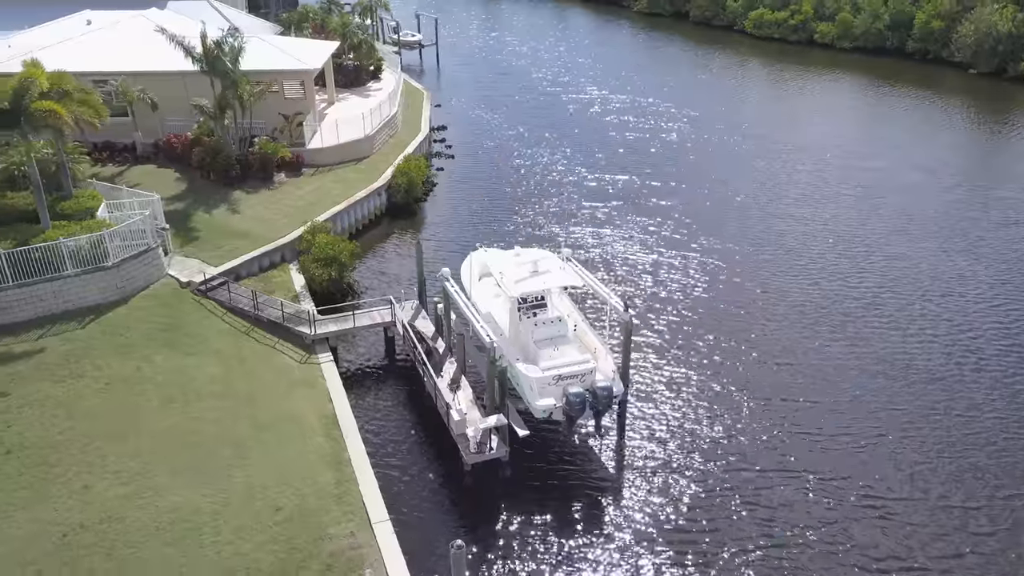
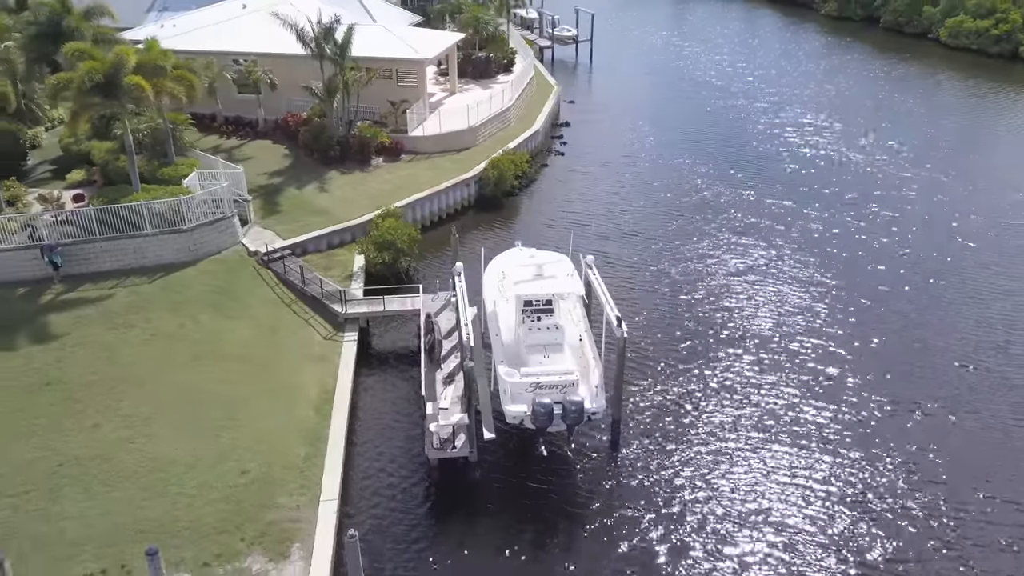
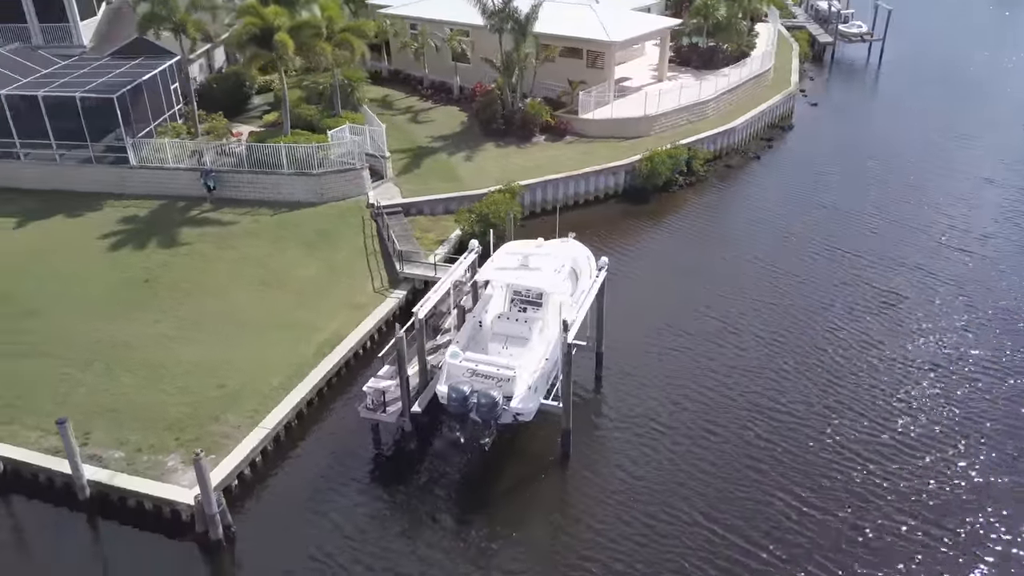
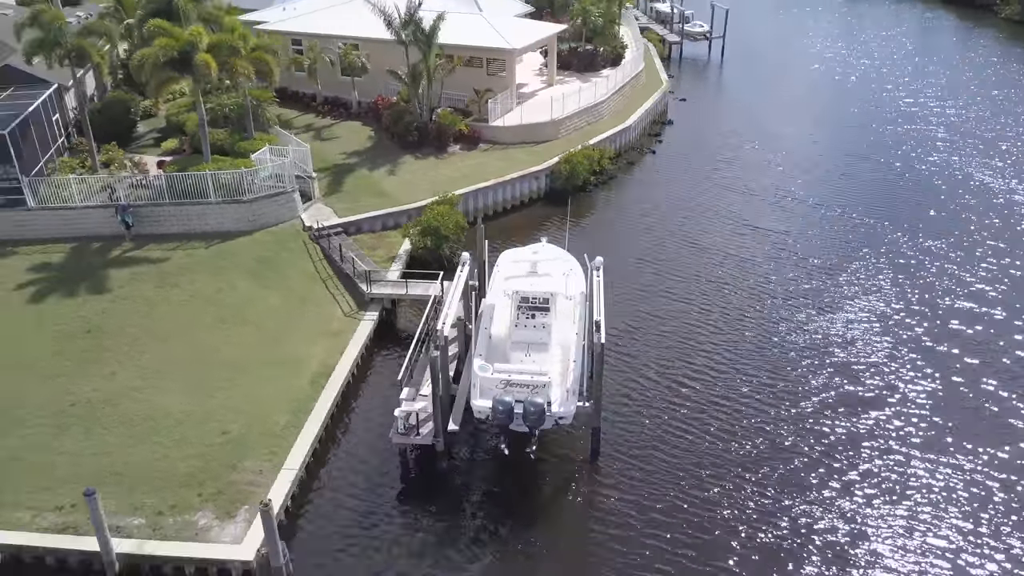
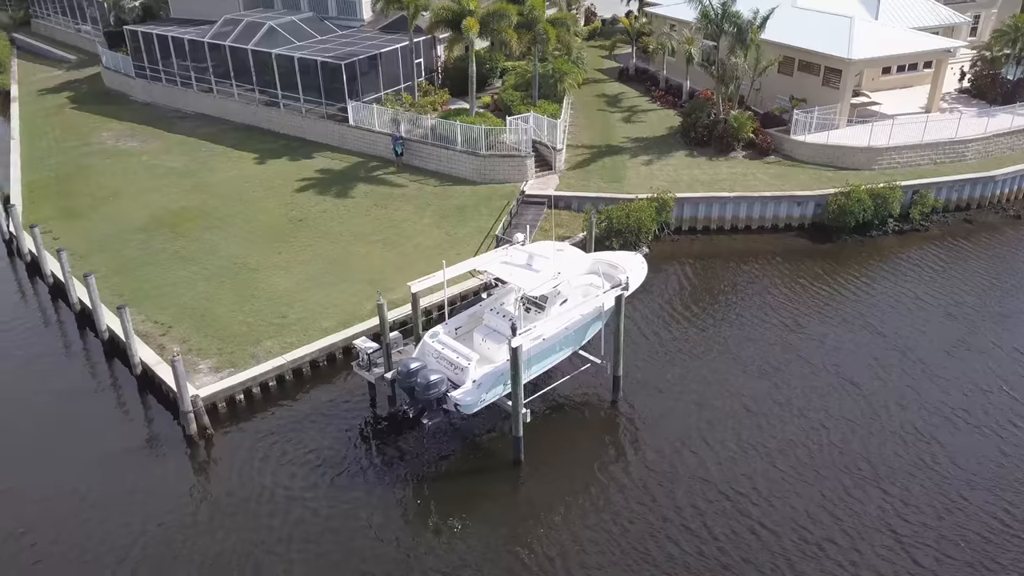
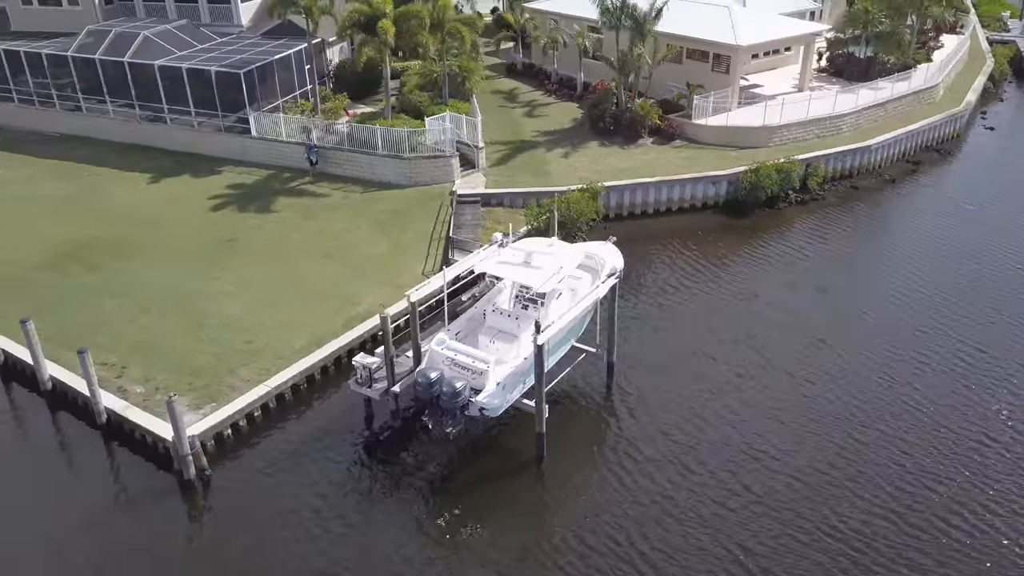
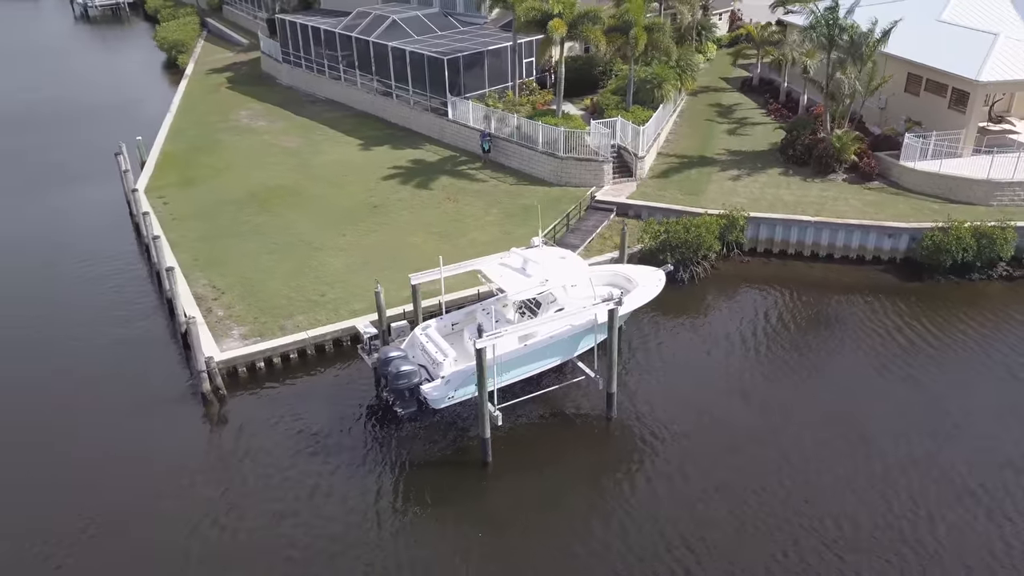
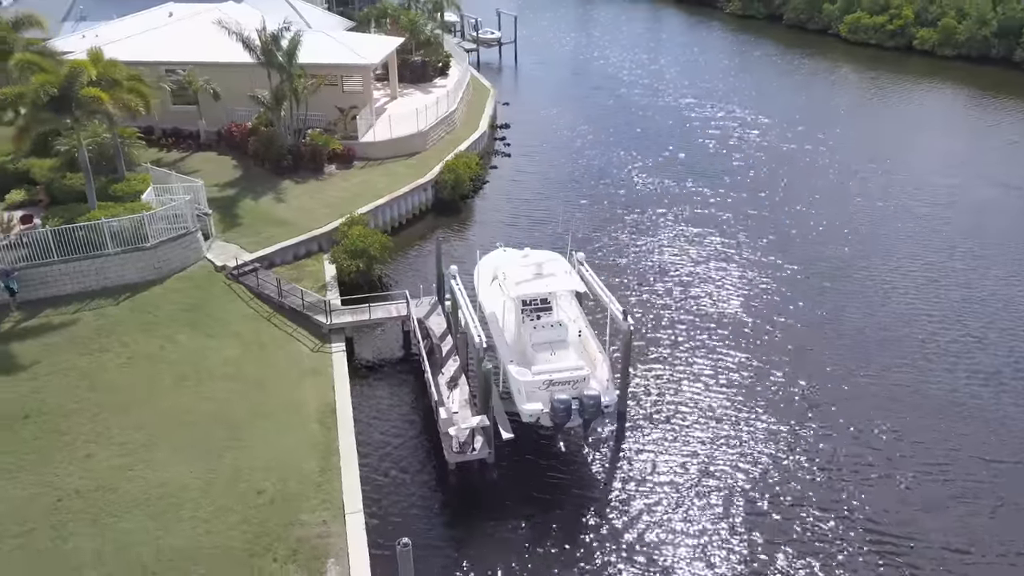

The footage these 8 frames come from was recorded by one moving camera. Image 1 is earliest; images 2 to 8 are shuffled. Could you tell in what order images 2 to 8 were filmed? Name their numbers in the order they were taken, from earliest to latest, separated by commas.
8, 2, 4, 3, 6, 5, 7
